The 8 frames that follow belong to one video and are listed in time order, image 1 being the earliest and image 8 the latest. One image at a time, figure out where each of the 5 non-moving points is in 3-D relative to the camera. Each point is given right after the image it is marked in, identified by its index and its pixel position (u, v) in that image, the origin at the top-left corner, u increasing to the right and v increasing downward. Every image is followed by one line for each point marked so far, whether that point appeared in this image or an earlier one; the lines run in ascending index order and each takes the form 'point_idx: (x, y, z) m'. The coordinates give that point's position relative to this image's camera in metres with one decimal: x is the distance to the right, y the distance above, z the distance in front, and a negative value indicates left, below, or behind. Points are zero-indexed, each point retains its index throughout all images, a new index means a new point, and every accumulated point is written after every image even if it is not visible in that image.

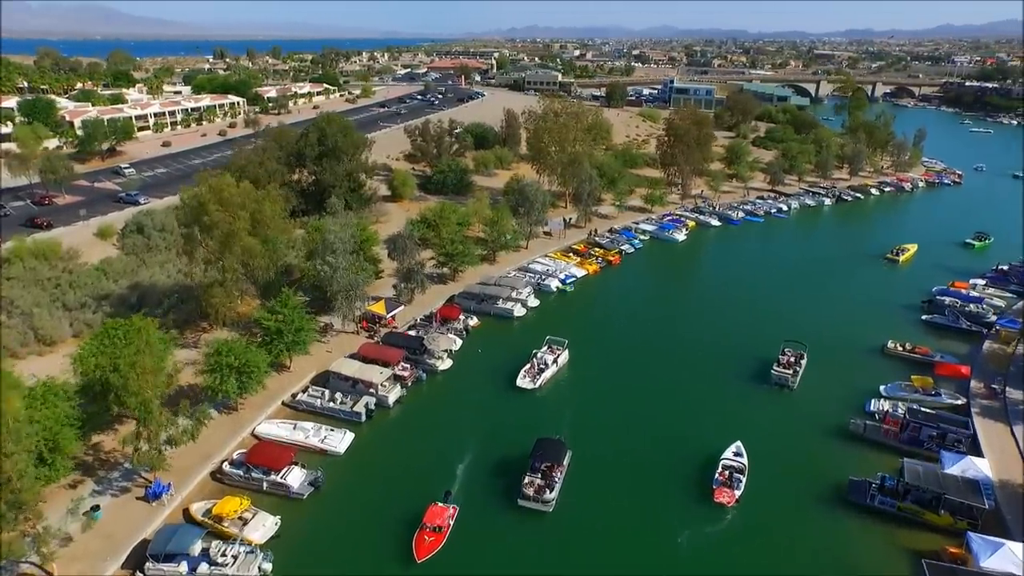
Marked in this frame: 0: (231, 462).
0: (-6.9, -4.3, +16.9) m
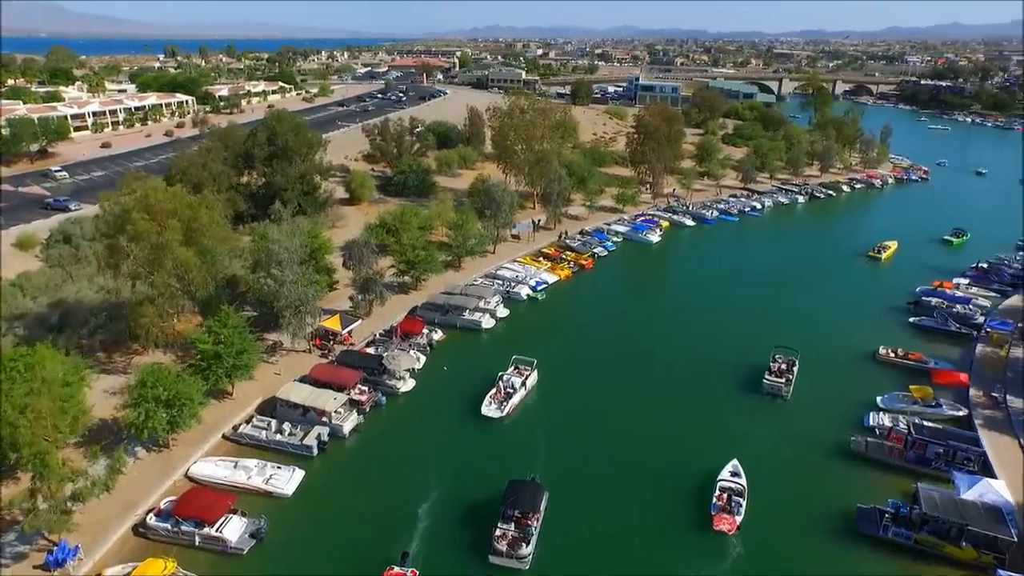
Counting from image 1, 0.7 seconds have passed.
0: (-7.5, -4.8, +14.4) m
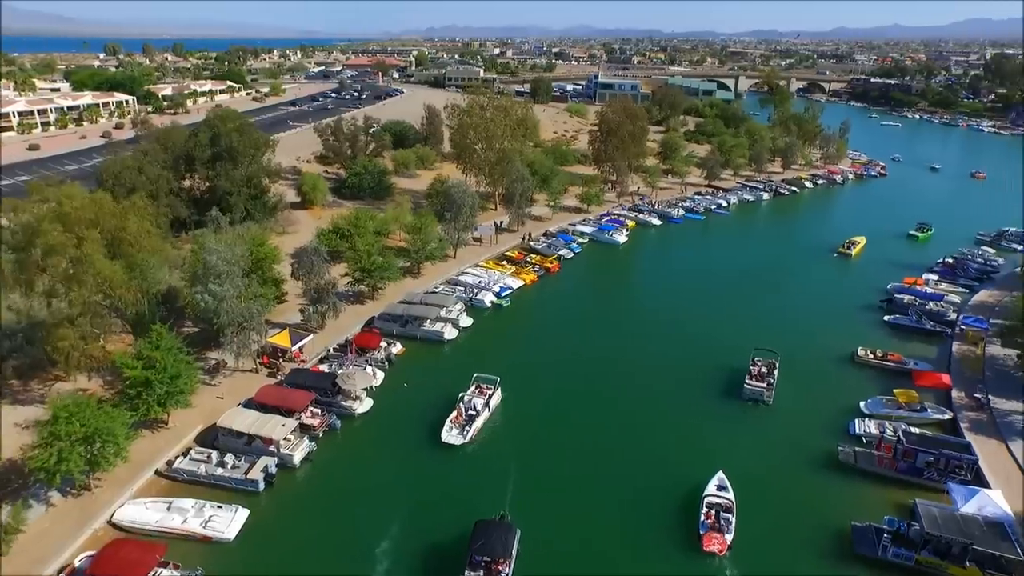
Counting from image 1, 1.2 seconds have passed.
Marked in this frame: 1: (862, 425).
0: (-8.1, -5.2, +12.5) m
1: (+9.9, -3.9, +19.4) m
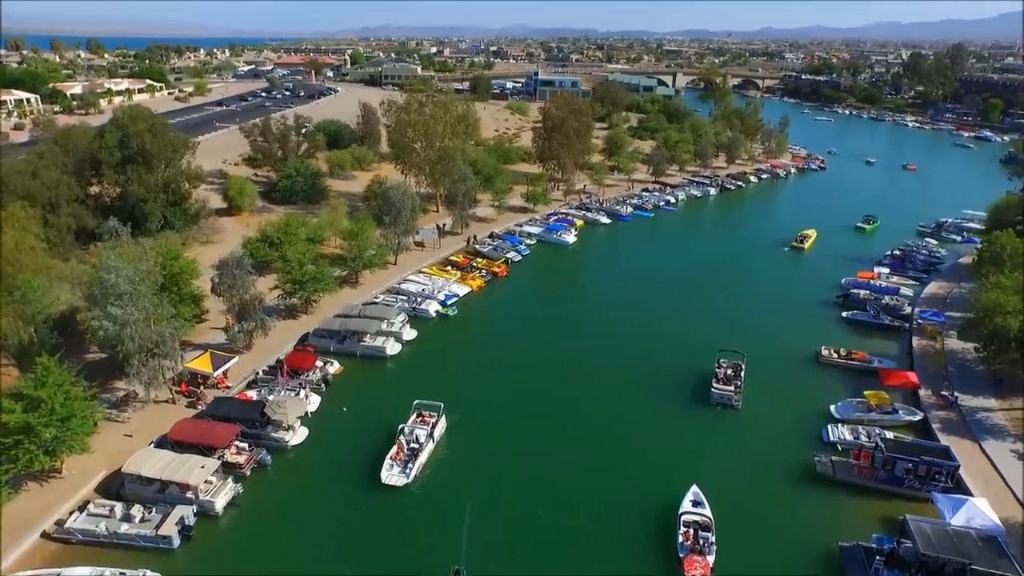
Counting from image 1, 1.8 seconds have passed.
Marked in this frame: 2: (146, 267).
0: (-8.7, -5.7, +10.1) m
1: (+8.7, -3.8, +18.4) m
2: (-9.5, +0.5, +17.6) m
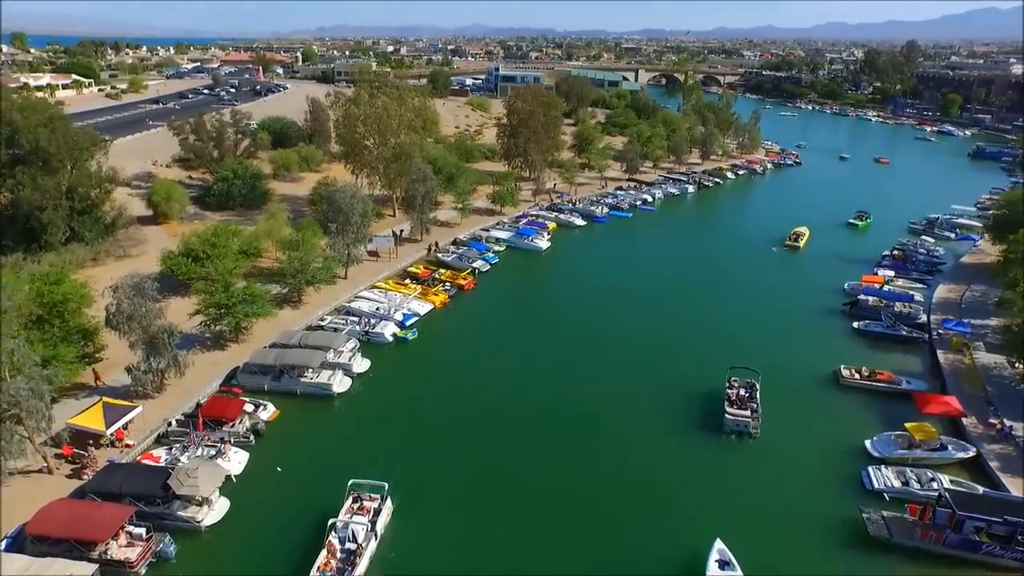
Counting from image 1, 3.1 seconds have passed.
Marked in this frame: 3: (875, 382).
0: (-8.6, -6.4, +6.0) m
1: (+8.2, -4.2, +15.3) m
2: (-10.0, -0.2, +13.5) m
3: (+10.5, -2.7, +19.7) m
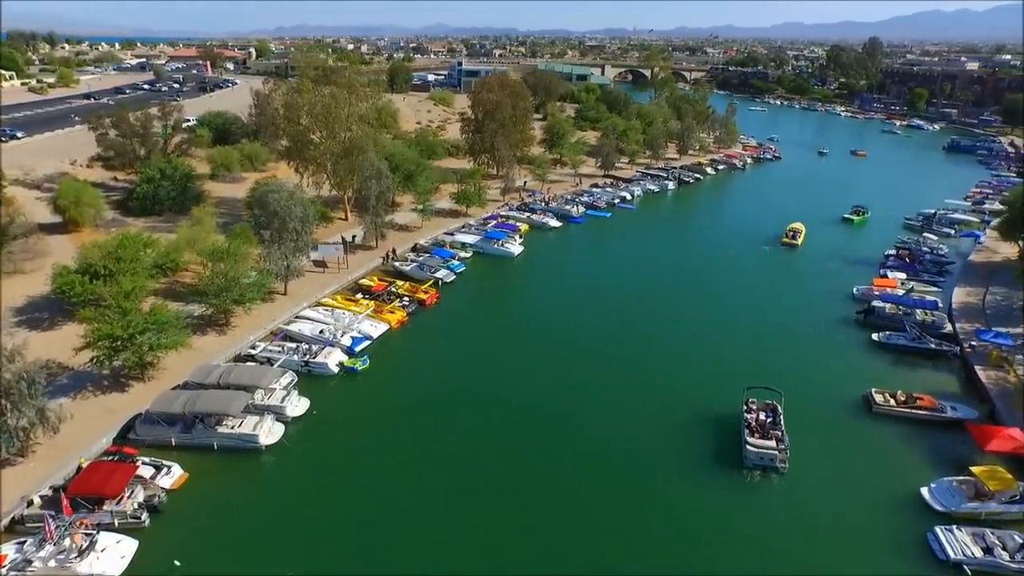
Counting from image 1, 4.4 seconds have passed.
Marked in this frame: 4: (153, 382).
0: (-8.5, -7.0, +2.1) m
1: (+7.8, -4.5, +12.1) m
2: (-10.4, -0.8, +9.4) m
3: (+9.8, -3.0, +16.6) m
4: (-8.3, -2.2, +15.9) m
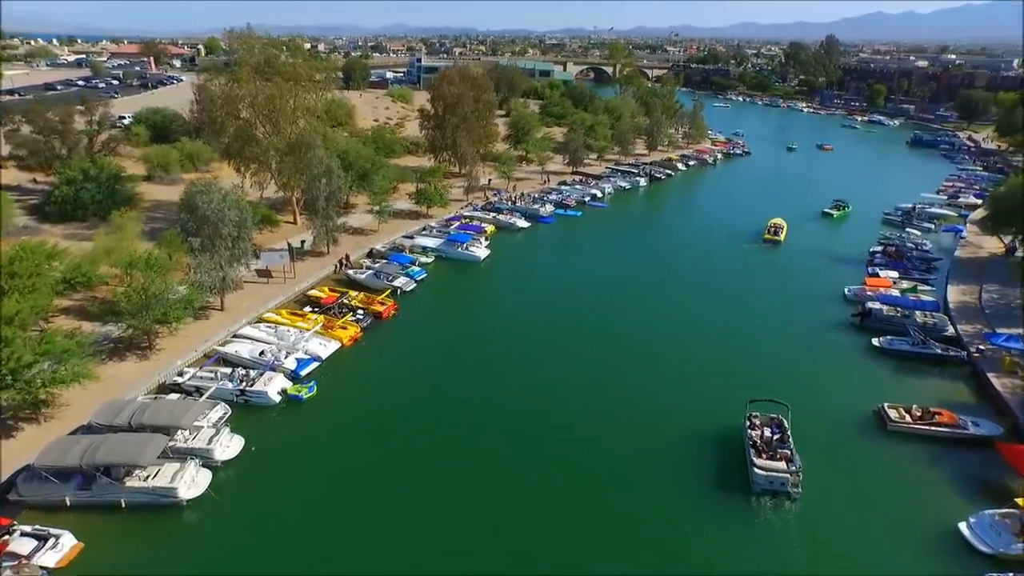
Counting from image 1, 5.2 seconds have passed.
0: (-8.3, -7.4, -0.6) m
1: (+7.4, -4.6, +10.3) m
2: (-10.7, -1.3, +6.7) m
3: (+9.2, -3.0, +14.9) m
4: (-8.9, -2.6, +13.2) m
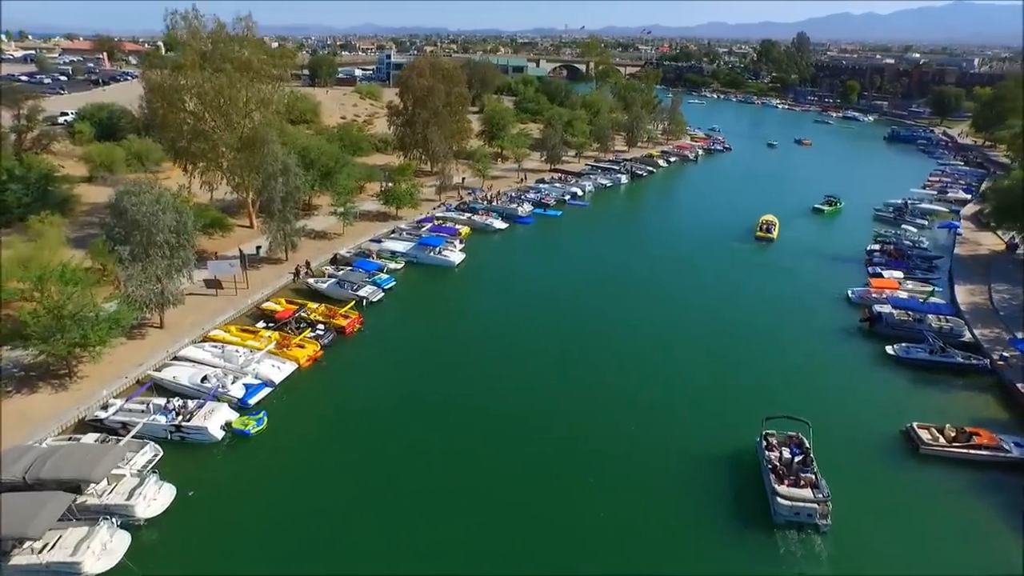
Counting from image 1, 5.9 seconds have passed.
0: (-7.9, -7.7, -3.0) m
1: (+7.3, -4.7, +8.5) m
2: (-10.7, -1.6, +4.2) m
3: (+8.9, -3.1, +13.2) m
4: (-9.1, -3.0, +10.8) m
